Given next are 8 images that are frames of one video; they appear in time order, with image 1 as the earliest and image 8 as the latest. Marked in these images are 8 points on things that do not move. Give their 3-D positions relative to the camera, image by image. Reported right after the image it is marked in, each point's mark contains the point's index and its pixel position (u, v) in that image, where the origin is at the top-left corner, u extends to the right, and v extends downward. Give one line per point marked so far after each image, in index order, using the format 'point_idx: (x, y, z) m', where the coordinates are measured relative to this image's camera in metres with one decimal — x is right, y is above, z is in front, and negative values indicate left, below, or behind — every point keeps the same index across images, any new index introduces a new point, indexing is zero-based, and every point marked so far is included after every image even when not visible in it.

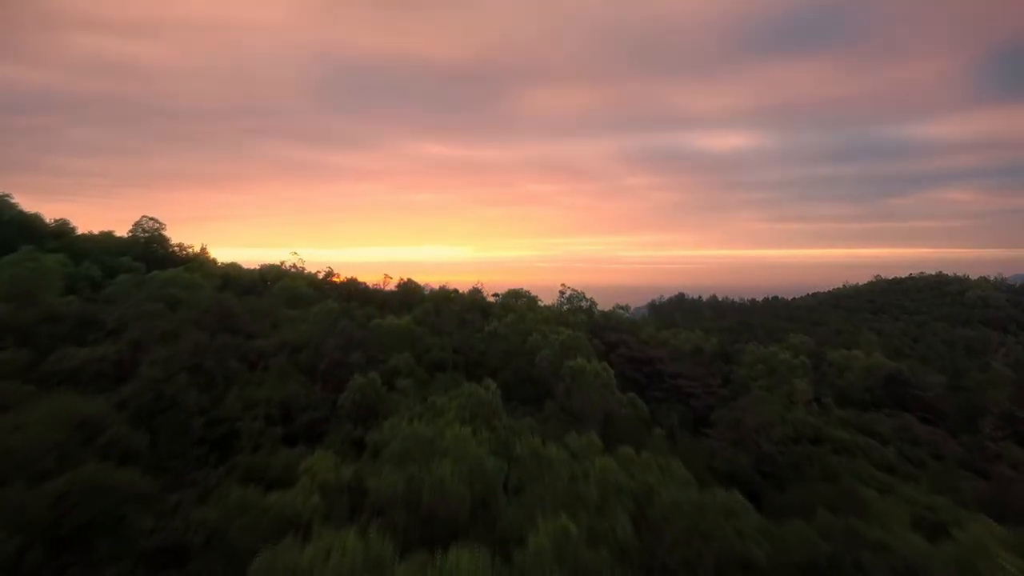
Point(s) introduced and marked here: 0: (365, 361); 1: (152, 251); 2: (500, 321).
0: (-2.3, -1.1, +8.6) m
1: (-8.9, +1.0, +13.8) m
2: (-0.3, -0.7, +12.1) m
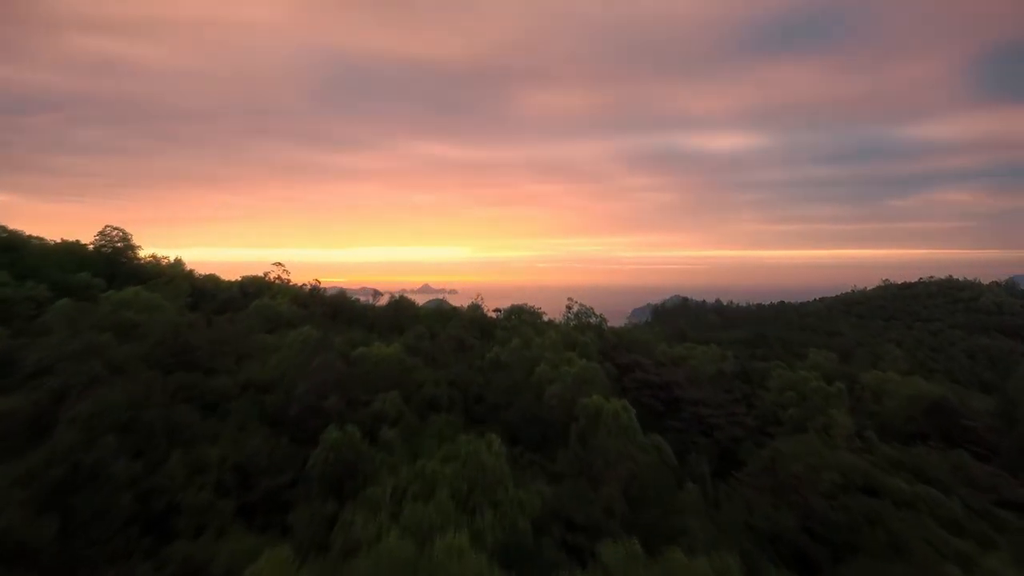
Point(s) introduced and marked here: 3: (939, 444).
0: (-2.2, -1.5, +7.2) m
1: (-8.8, +0.6, +12.4) m
2: (-0.2, -1.1, +10.7) m
3: (+8.8, -3.2, +11.5) m
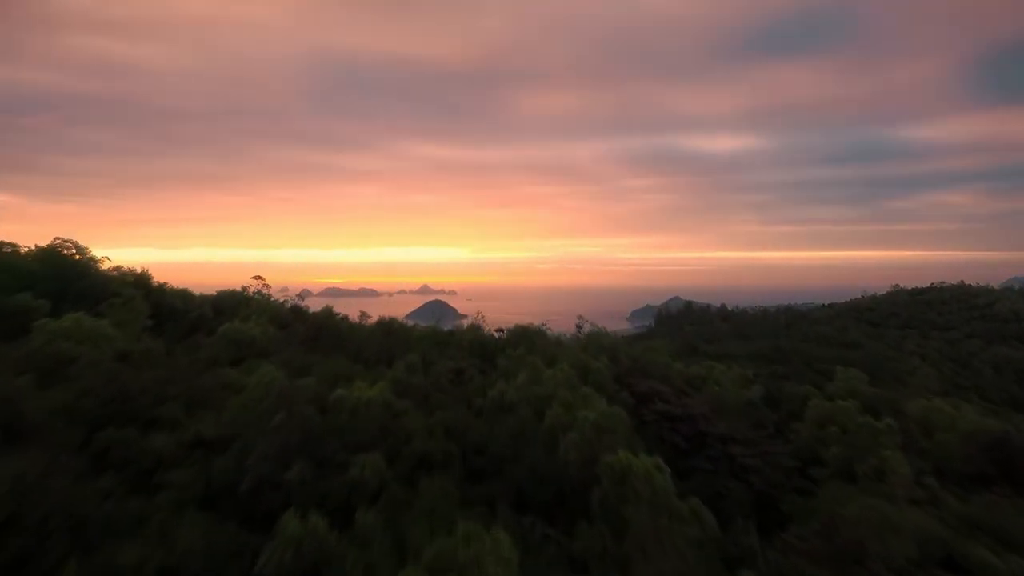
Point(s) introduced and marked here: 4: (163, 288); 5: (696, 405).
0: (-2.1, -1.9, +5.8) m
1: (-8.7, +0.2, +11.0) m
2: (-0.1, -1.5, +9.3) m
3: (+8.9, -3.6, +10.0) m
4: (-8.0, -0.1, +12.7) m
5: (+3.9, -2.5, +11.9) m
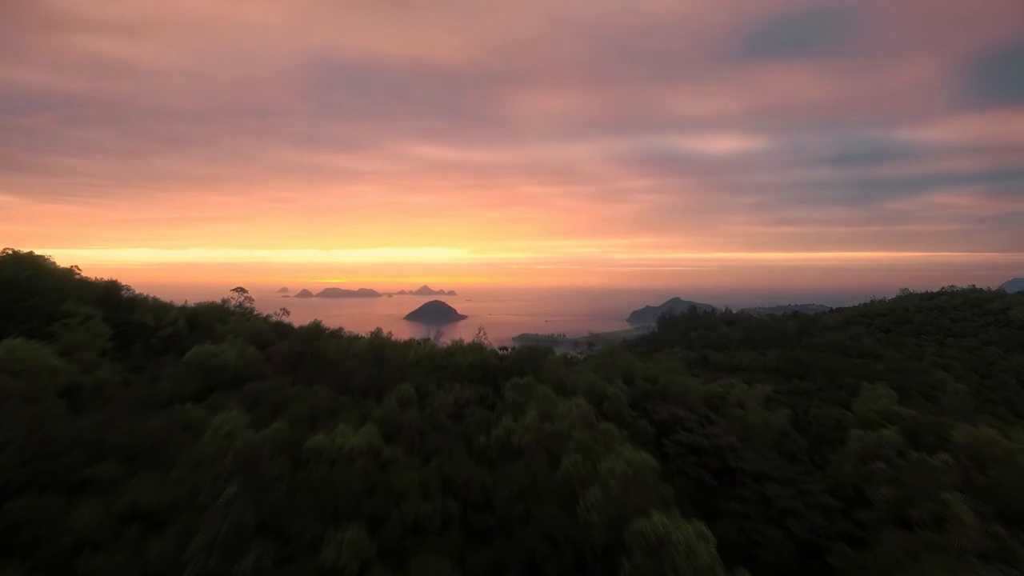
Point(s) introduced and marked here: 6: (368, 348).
0: (-2.0, -2.2, +4.6) m
1: (-8.6, -0.1, +9.7) m
2: (0.0, -1.8, +8.1) m
3: (+9.1, -3.9, +8.8) m
4: (-7.9, -0.4, +11.5) m
5: (+4.0, -2.8, +10.7) m
6: (-2.8, -1.2, +10.6) m
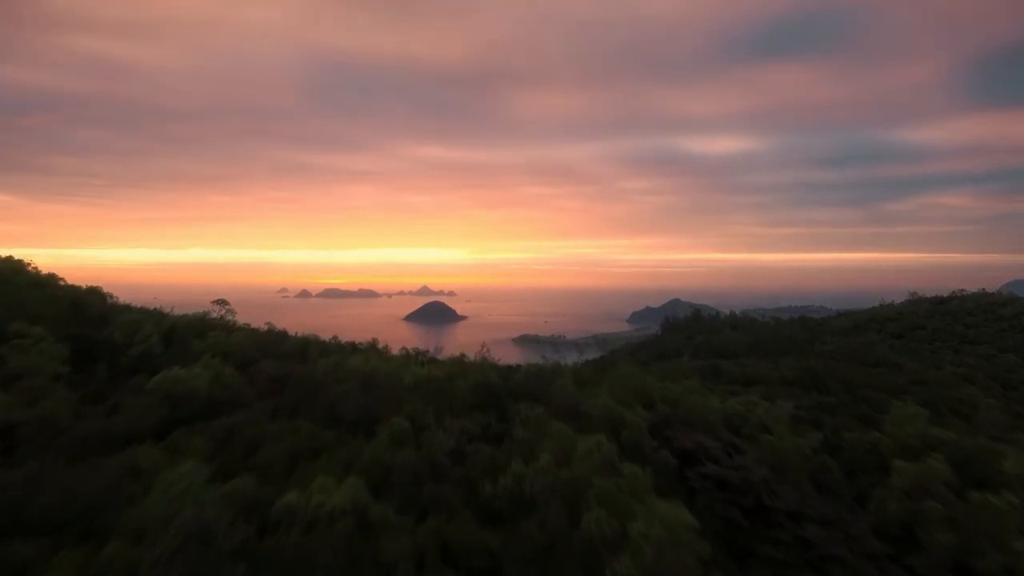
0: (-1.8, -2.5, +3.5) m
1: (-8.5, -0.4, +8.7) m
2: (+0.2, -2.1, +7.0) m
3: (+9.2, -4.2, +7.7) m
4: (-7.8, -0.6, +10.4) m
5: (+4.2, -3.1, +9.6) m
6: (-2.6, -1.4, +9.5) m
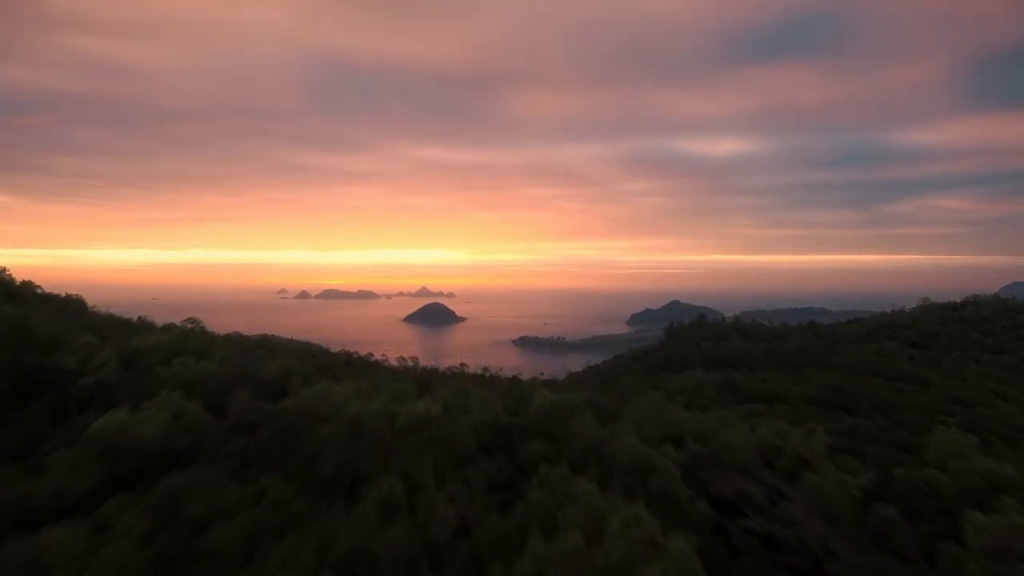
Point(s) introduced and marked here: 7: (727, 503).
0: (-1.7, -2.8, +2.1) m
1: (-8.3, -0.7, +7.3) m
2: (+0.3, -2.4, +5.6) m
3: (+9.3, -4.6, +6.4) m
4: (-7.6, -0.9, +9.0) m
5: (+4.3, -3.4, +8.3) m
6: (-2.5, -1.7, +8.2) m
7: (+3.3, -3.3, +8.3) m
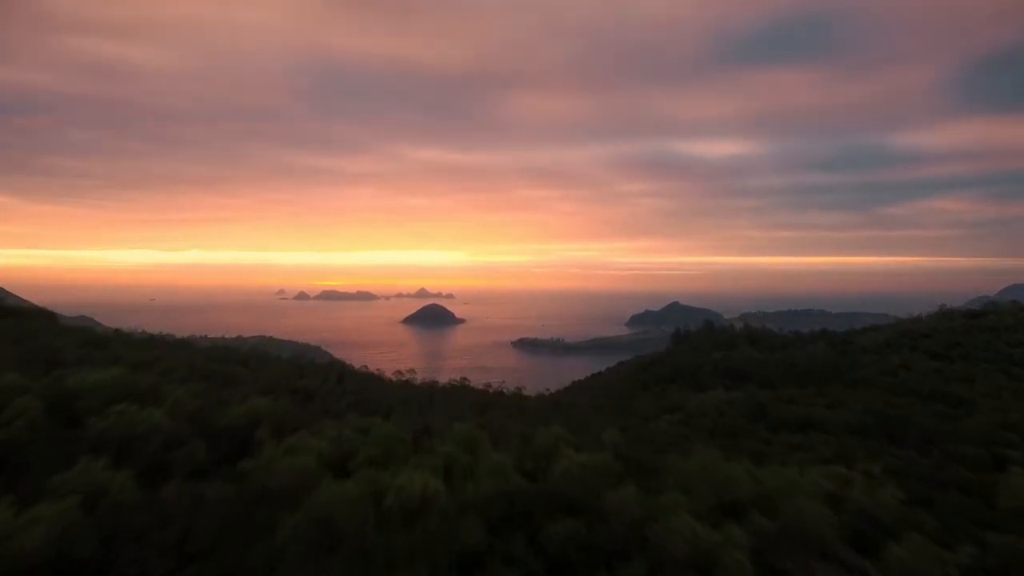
0: (-1.4, -3.3, +0.2) m
1: (-8.0, -1.1, +5.4) m
2: (+0.6, -2.9, +3.8) m
3: (+9.6, -5.0, +4.5) m
4: (-7.4, -1.4, +7.1) m
5: (+4.6, -3.9, +6.4) m
6: (-2.2, -2.2, +6.3) m
7: (+3.5, -3.7, +6.5) m
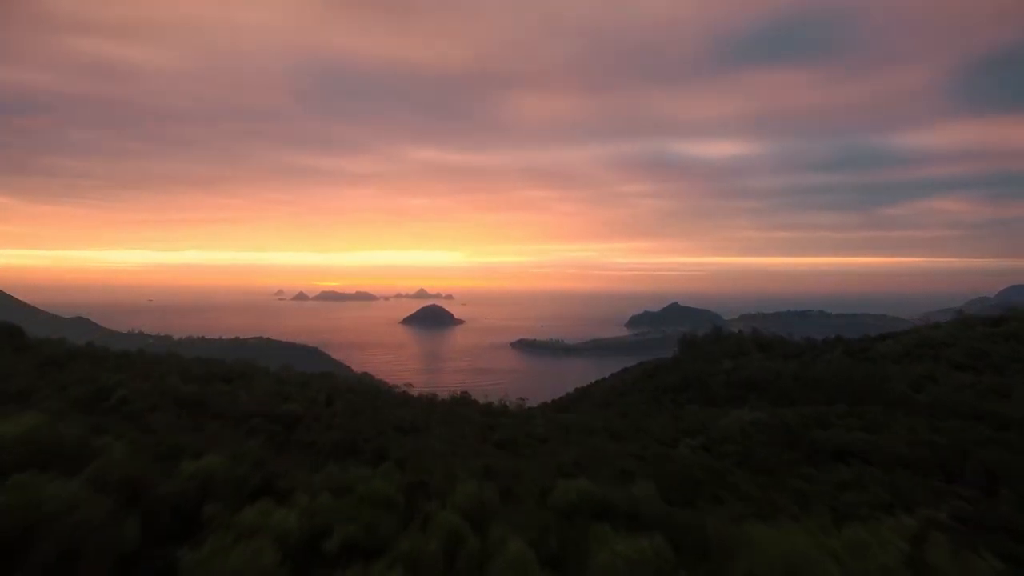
0: (-1.2, -3.6, -1.6) m
1: (-7.8, -1.5, +3.6) m
2: (+0.8, -3.3, +2.0) m
3: (+9.8, -5.4, +2.7) m
4: (-7.1, -1.8, +5.3) m
5: (+4.8, -4.3, +4.6) m
6: (-2.0, -2.6, +4.5) m
7: (+3.7, -4.1, +4.7) m
